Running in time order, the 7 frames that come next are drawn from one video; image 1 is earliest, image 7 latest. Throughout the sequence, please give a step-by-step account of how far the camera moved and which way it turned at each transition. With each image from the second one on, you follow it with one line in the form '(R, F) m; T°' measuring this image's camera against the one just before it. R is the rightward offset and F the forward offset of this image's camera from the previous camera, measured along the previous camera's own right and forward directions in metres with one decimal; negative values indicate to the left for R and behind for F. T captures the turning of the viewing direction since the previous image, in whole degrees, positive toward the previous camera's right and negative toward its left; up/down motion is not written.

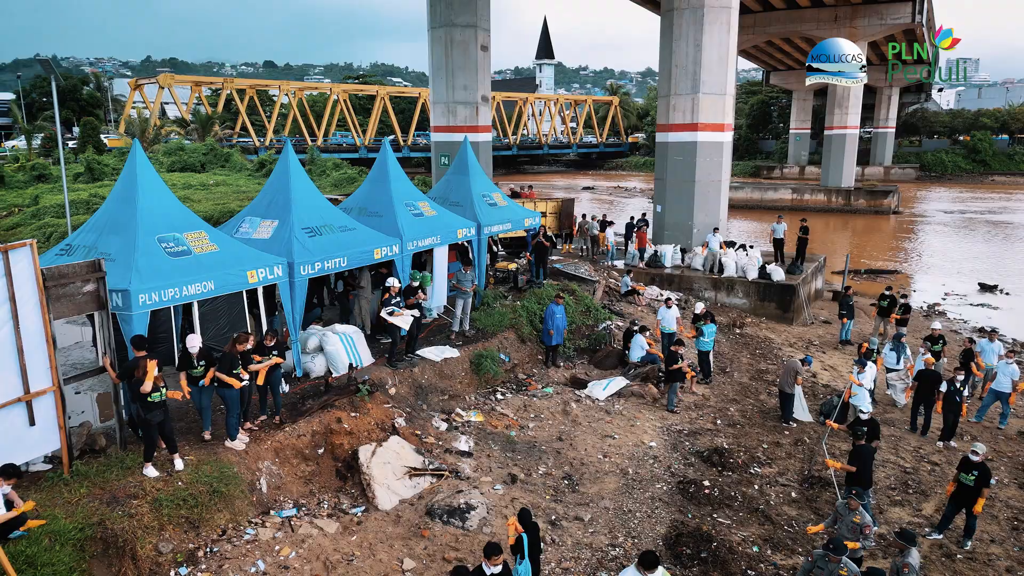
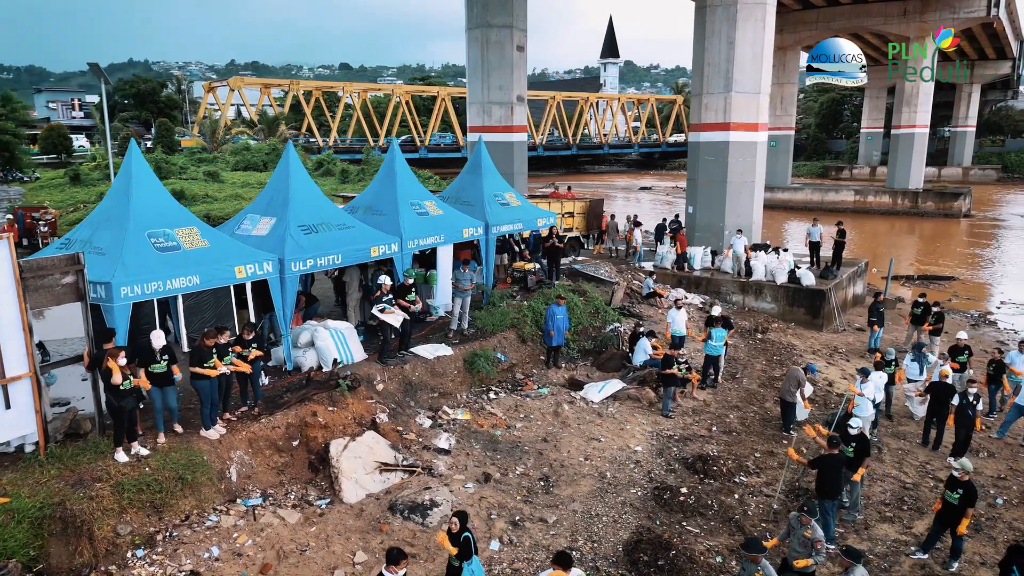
(+1.1, 0.0) m; -5°
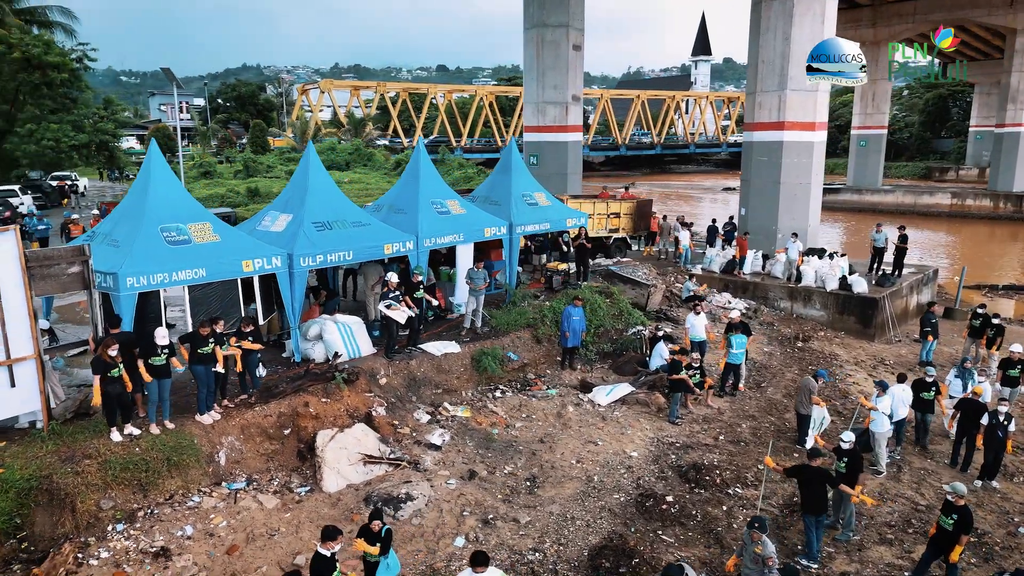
(+1.2, +0.1) m; -7°
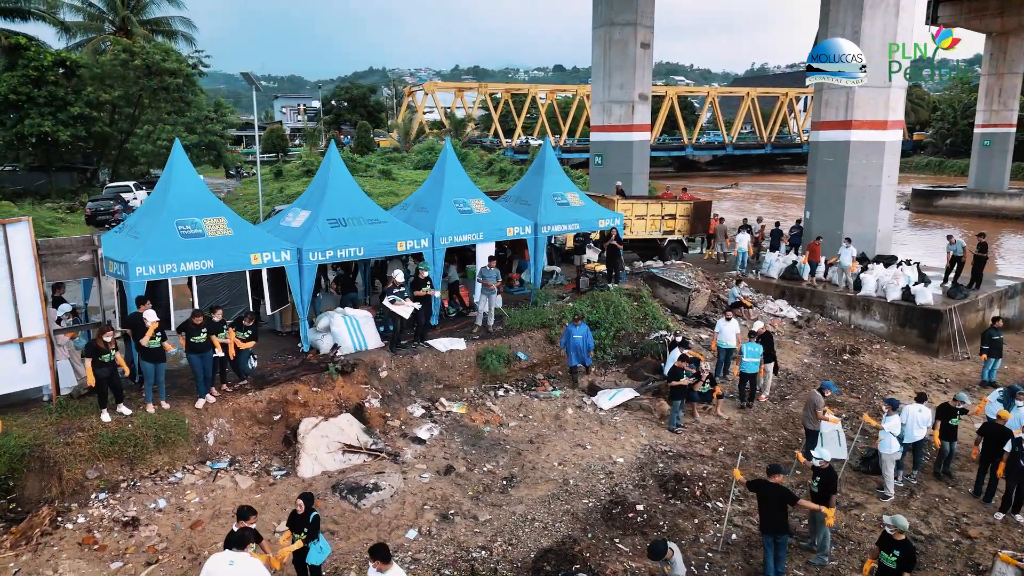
(+1.6, +0.1) m; -8°
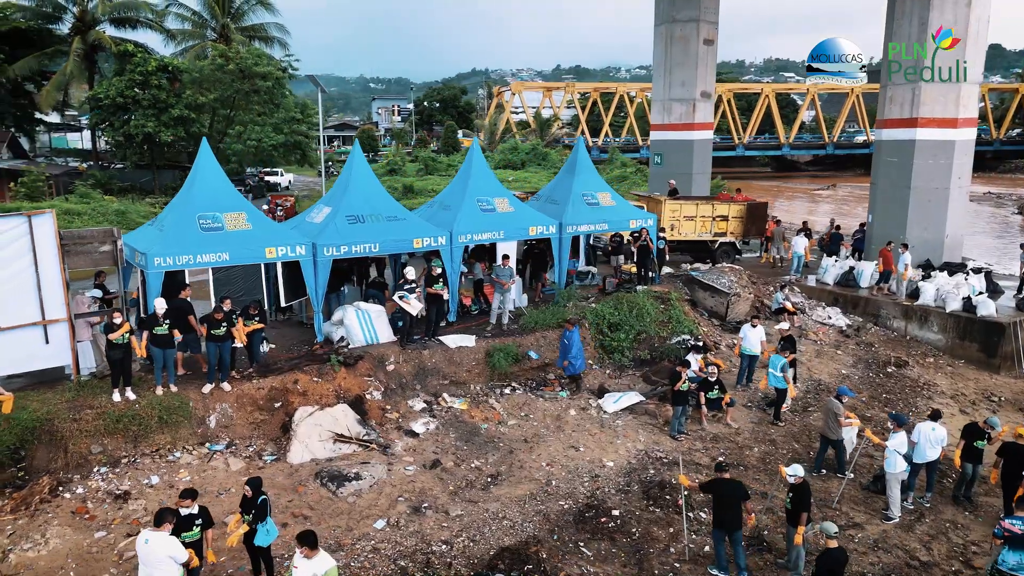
(+1.3, +0.1) m; -7°
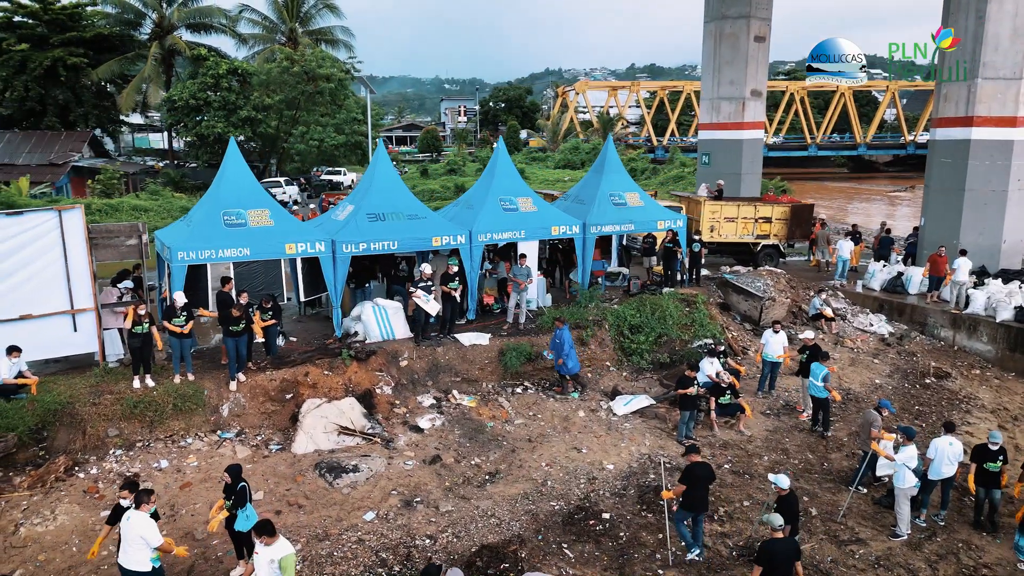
(+0.9, 0.0) m; -5°
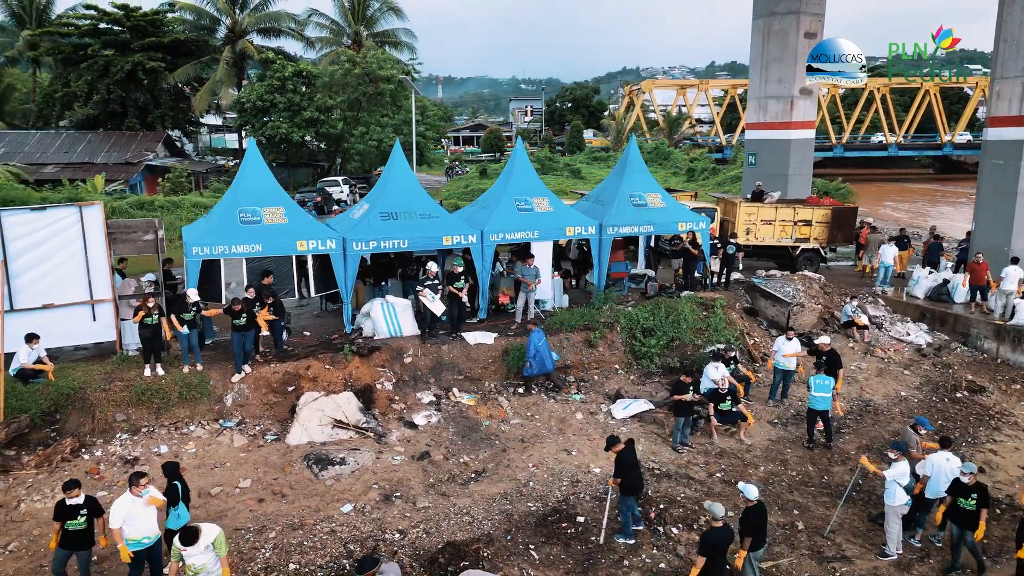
(+1.1, 0.0) m; -6°
